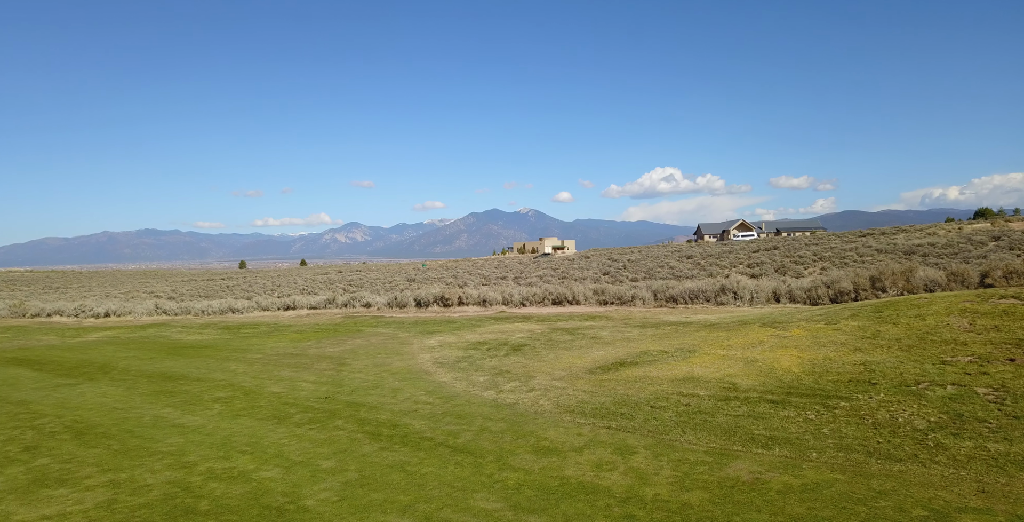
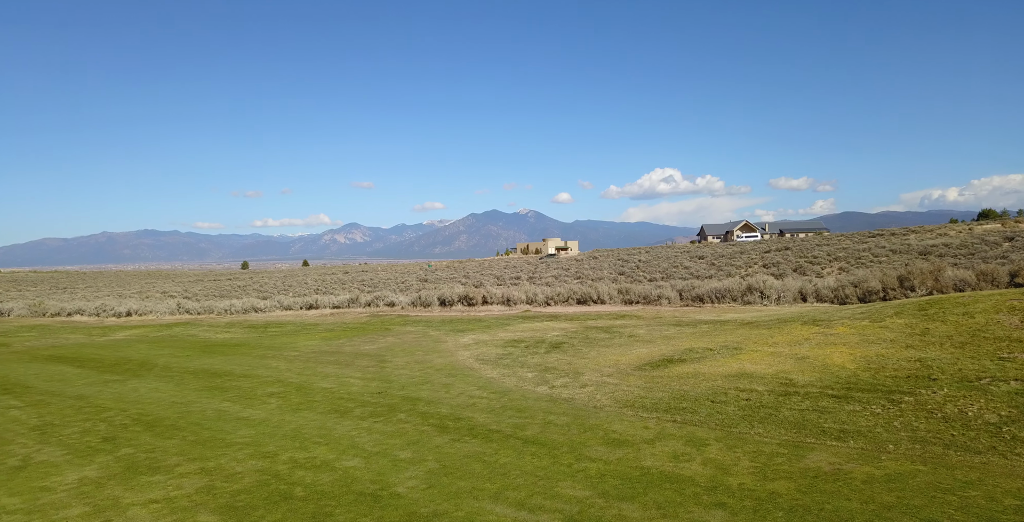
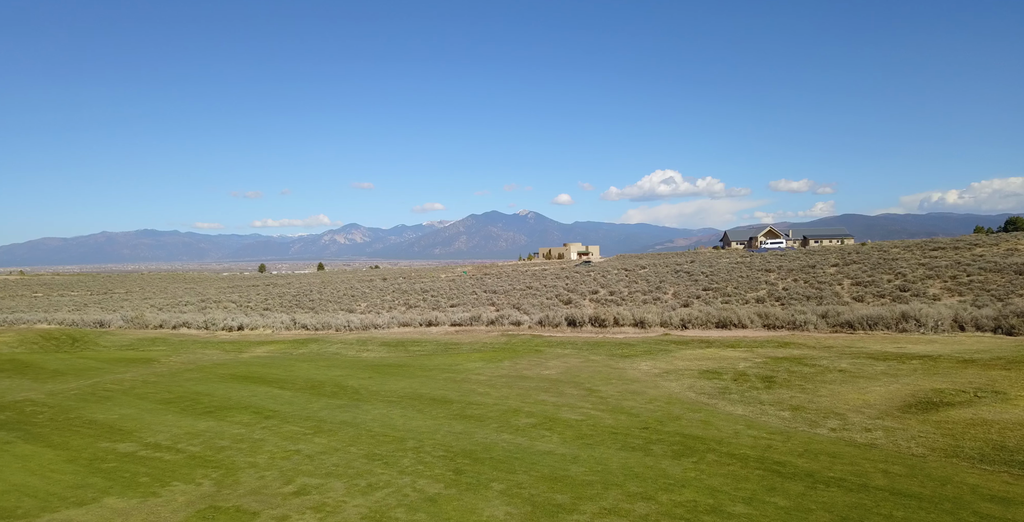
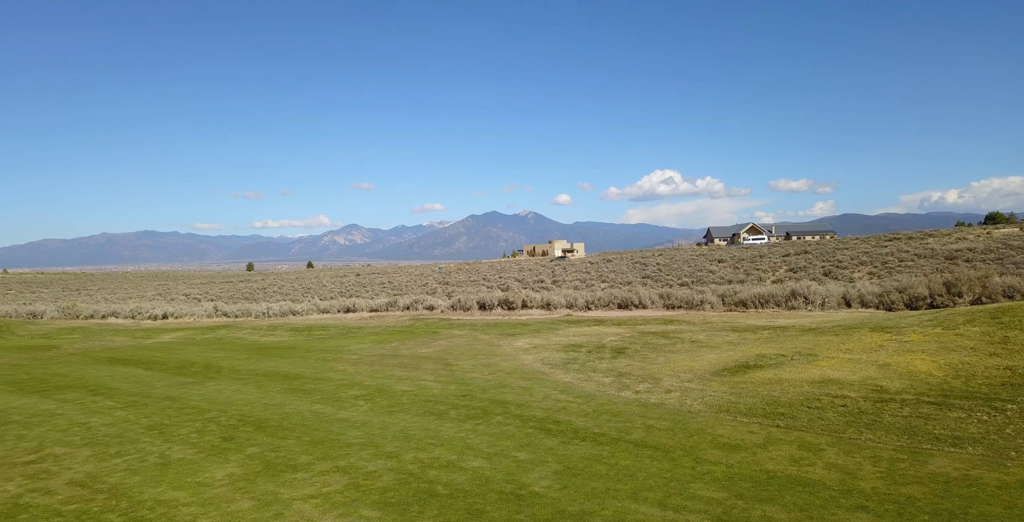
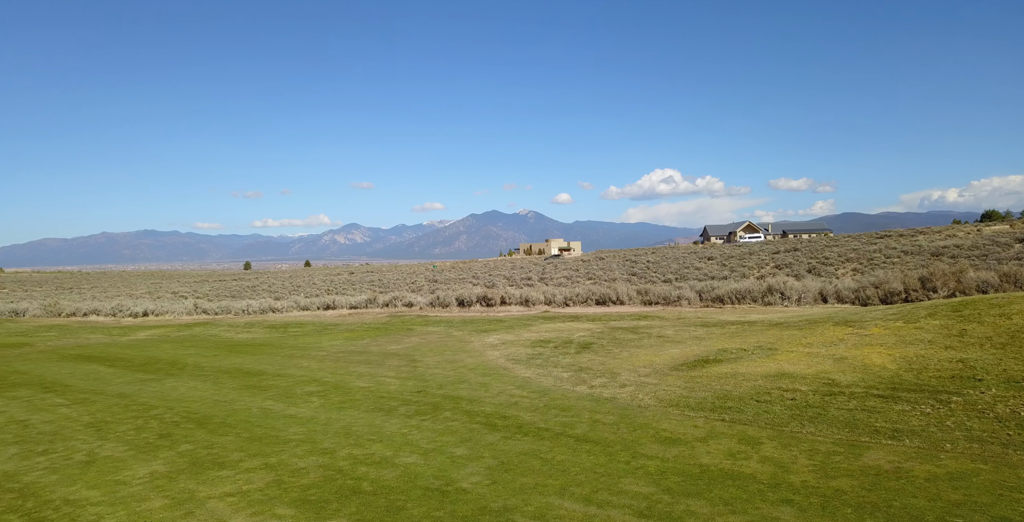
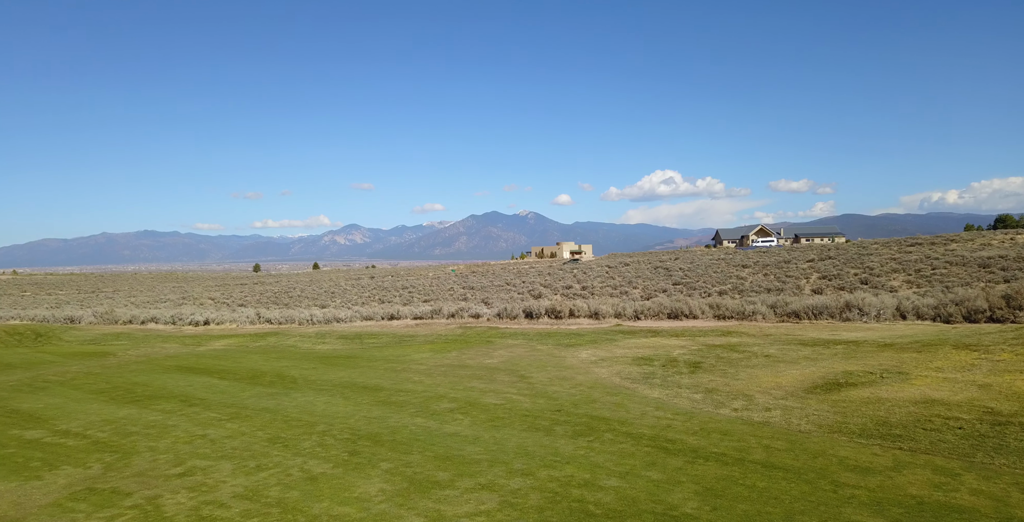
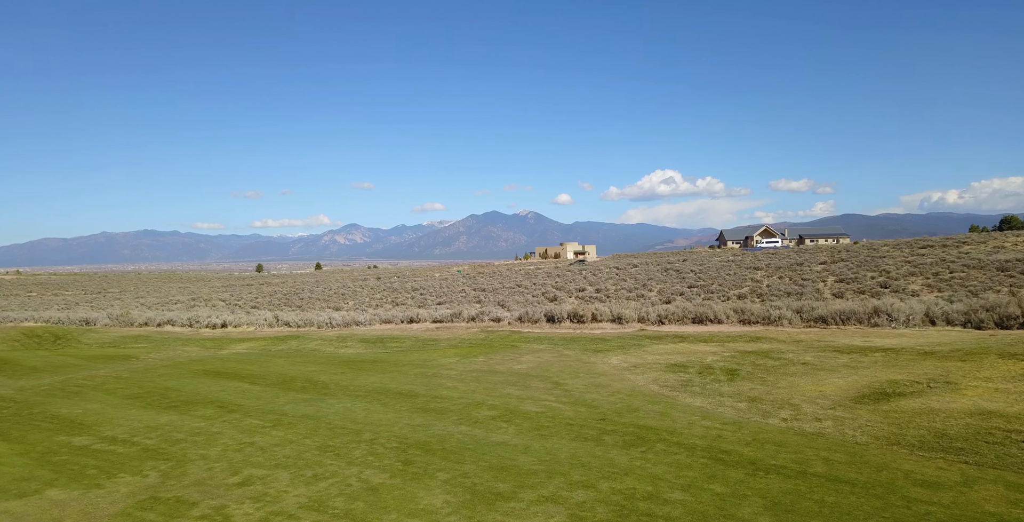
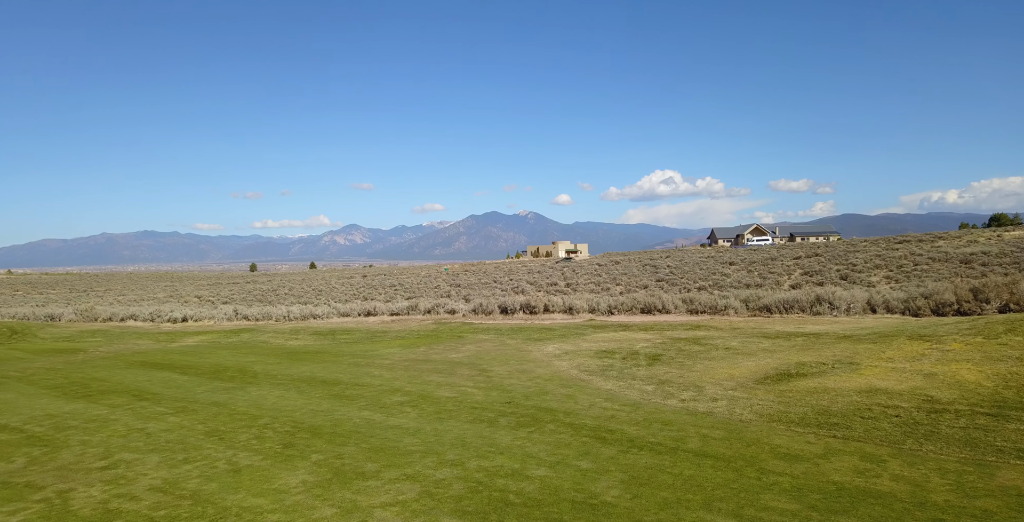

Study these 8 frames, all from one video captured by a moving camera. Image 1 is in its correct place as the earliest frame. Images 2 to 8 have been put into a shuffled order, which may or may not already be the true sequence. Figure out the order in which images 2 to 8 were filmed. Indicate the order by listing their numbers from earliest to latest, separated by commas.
2, 5, 4, 8, 6, 7, 3
